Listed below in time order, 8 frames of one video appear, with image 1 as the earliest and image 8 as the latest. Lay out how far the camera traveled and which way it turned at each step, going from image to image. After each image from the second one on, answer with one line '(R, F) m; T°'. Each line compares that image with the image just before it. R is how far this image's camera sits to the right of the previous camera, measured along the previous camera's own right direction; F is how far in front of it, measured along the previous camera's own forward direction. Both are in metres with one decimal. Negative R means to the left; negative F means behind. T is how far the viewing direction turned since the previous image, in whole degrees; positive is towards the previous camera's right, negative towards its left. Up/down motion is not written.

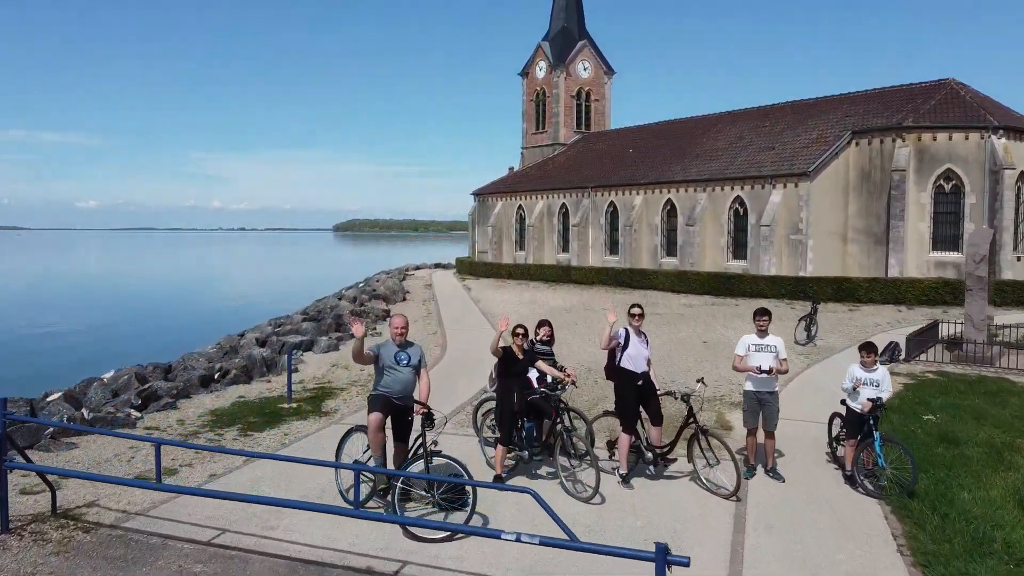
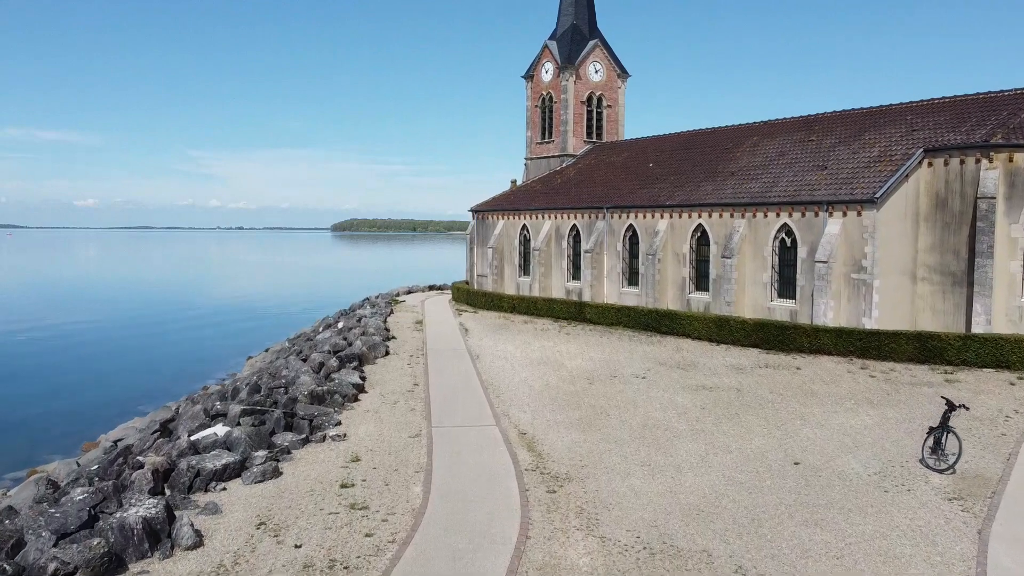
(-0.3, +5.9) m; 0°
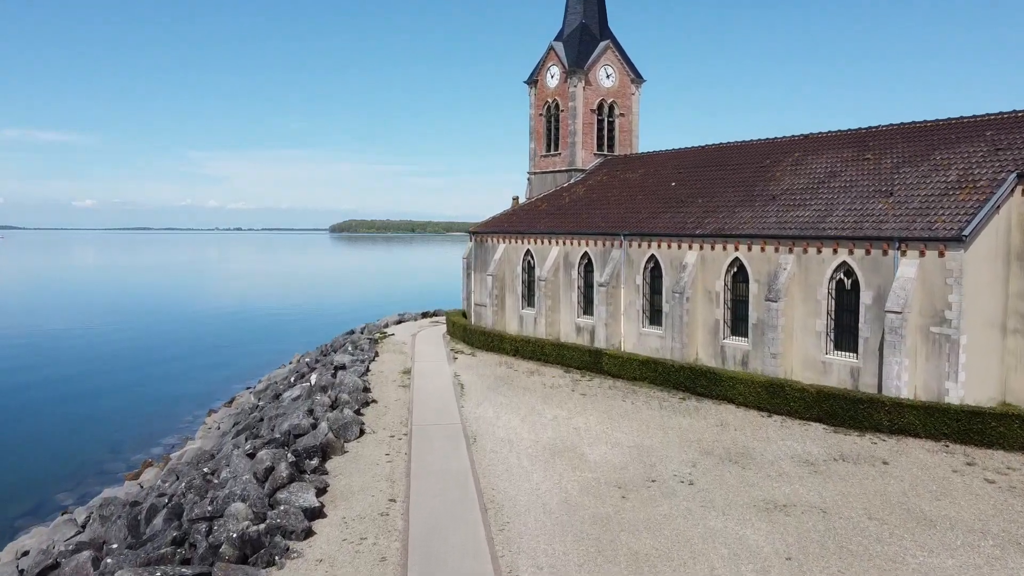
(-0.2, +5.4) m; 0°
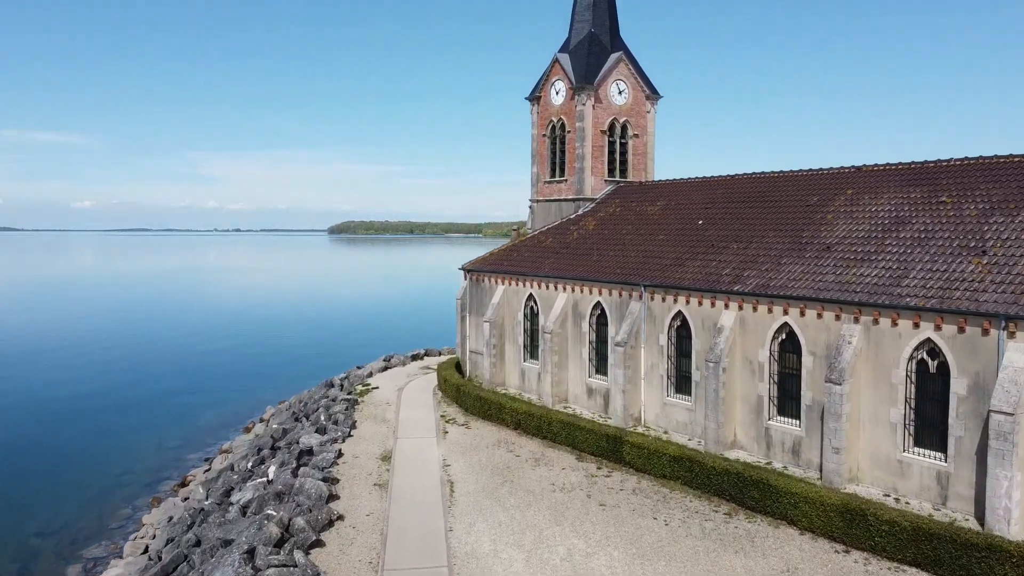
(0.0, +5.3) m; 0°
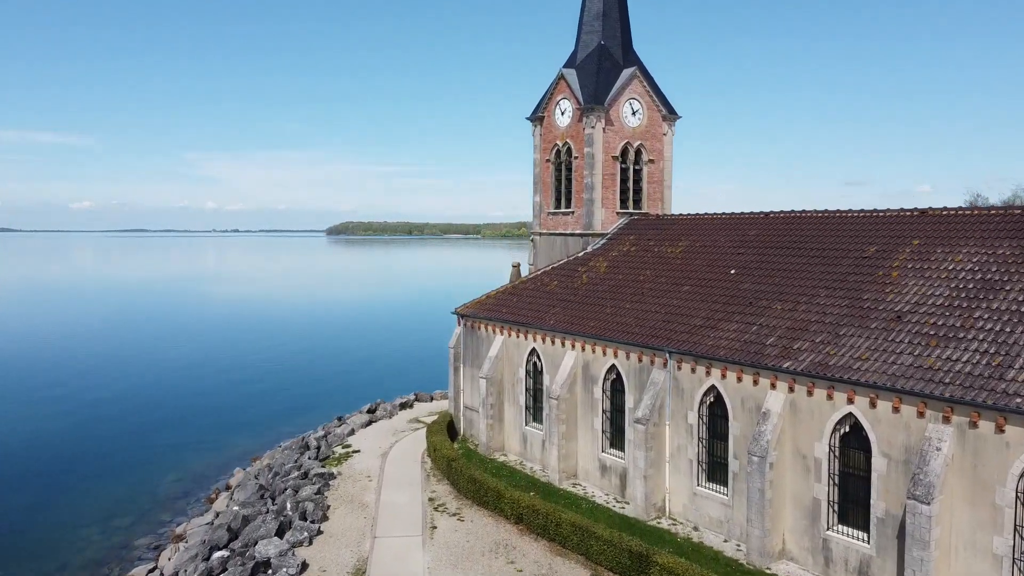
(0.0, +4.7) m; 0°
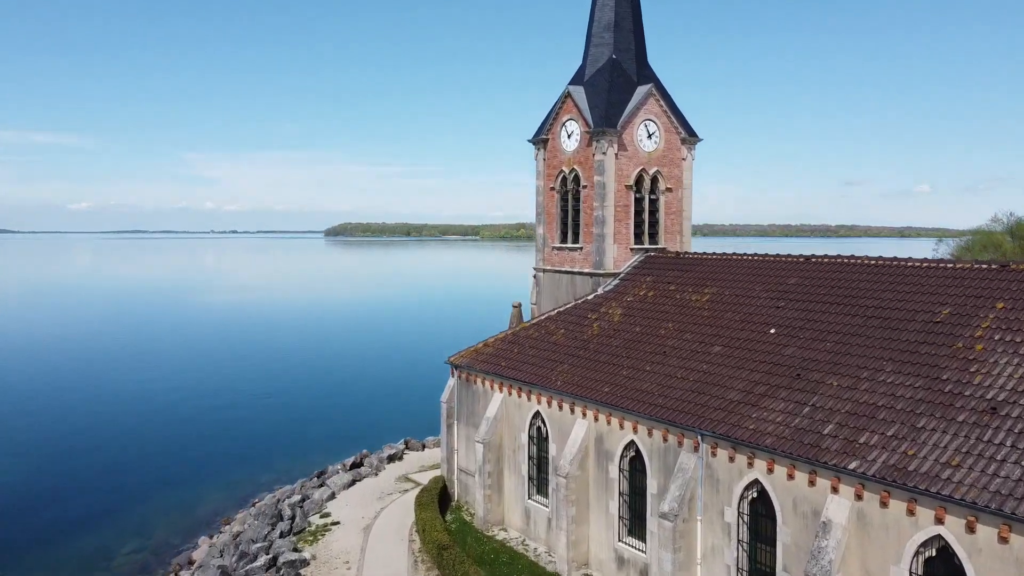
(-0.1, +4.1) m; 0°
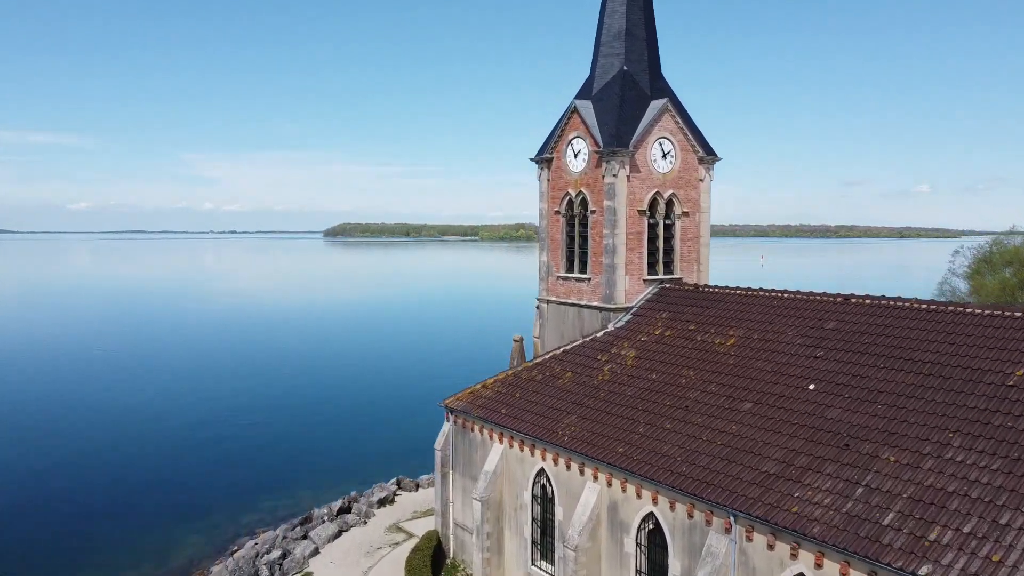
(0.0, +3.0) m; 0°
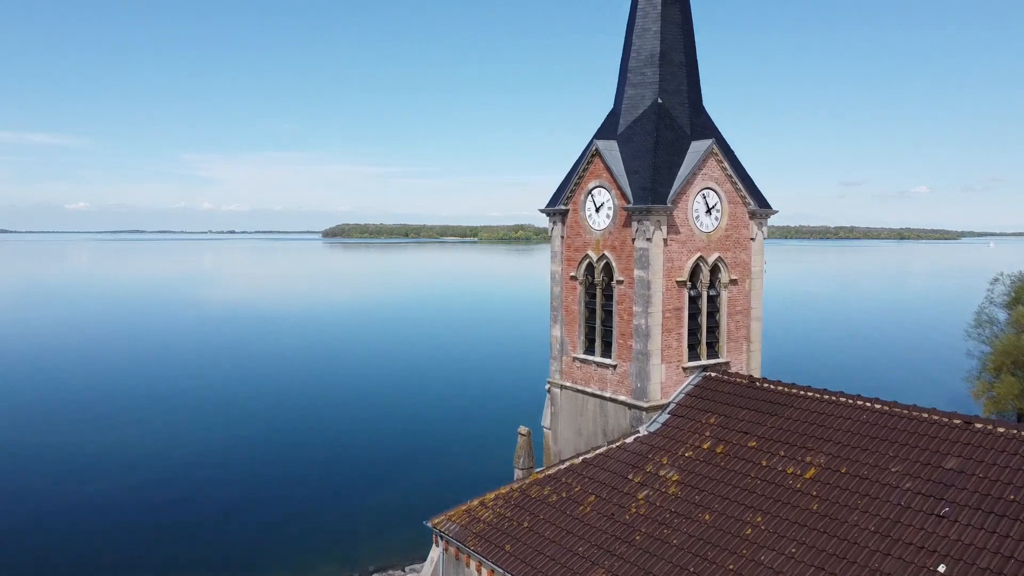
(-0.2, +5.9) m; 0°
